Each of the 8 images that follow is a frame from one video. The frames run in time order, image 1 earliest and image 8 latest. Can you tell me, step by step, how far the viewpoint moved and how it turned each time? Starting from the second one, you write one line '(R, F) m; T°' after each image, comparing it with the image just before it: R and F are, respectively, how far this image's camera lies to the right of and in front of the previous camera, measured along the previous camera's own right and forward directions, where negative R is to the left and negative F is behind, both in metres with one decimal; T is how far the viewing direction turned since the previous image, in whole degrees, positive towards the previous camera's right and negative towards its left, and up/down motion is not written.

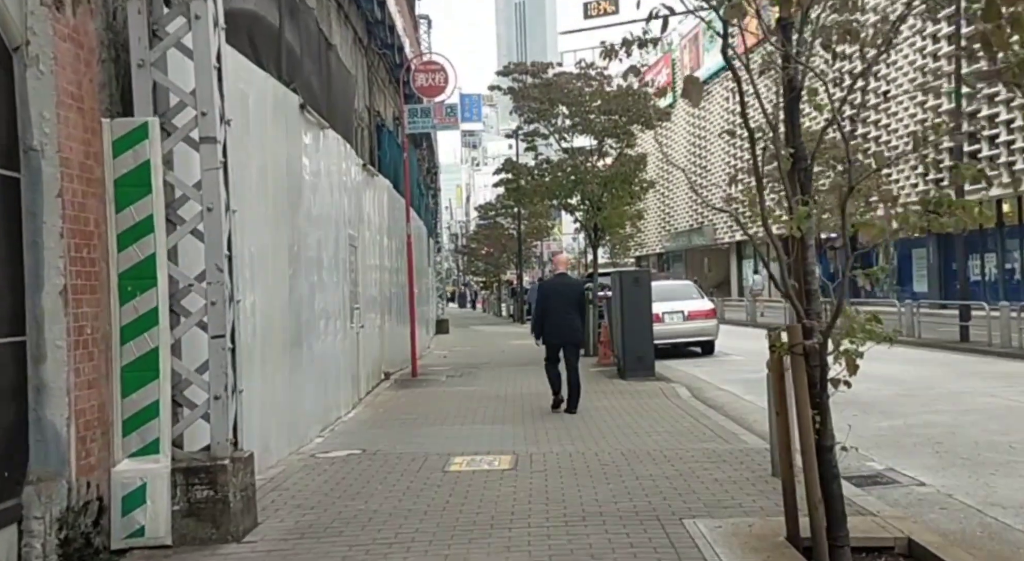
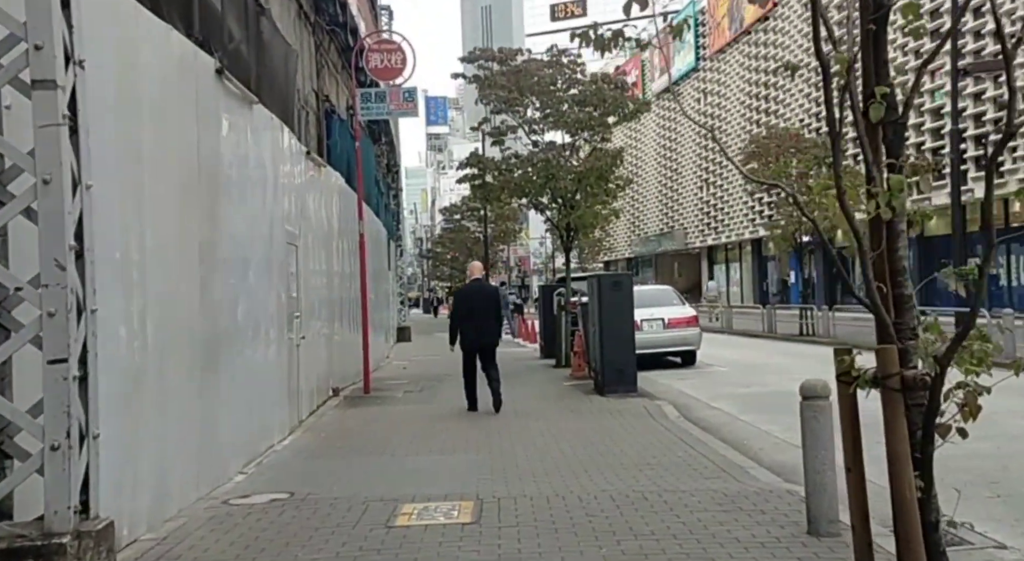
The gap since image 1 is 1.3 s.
(0.0, +1.7) m; +2°
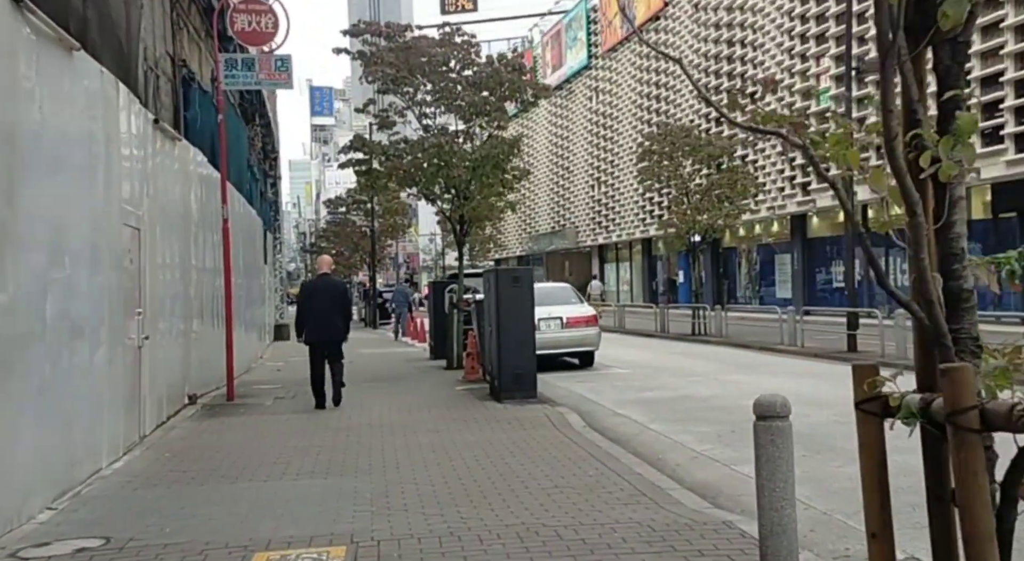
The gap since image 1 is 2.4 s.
(0.0, +1.4) m; +6°
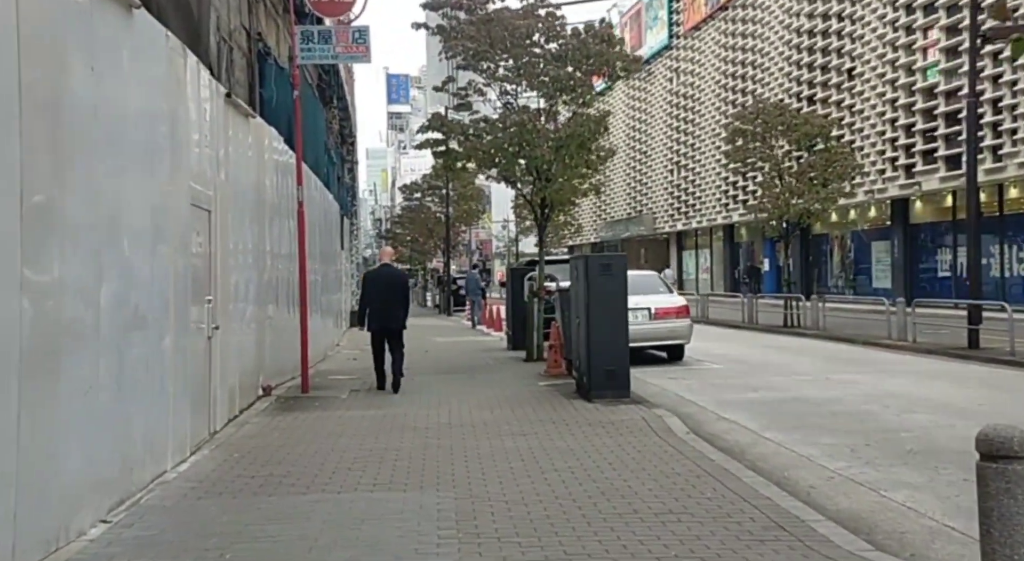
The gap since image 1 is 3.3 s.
(-0.2, +1.0) m; -4°
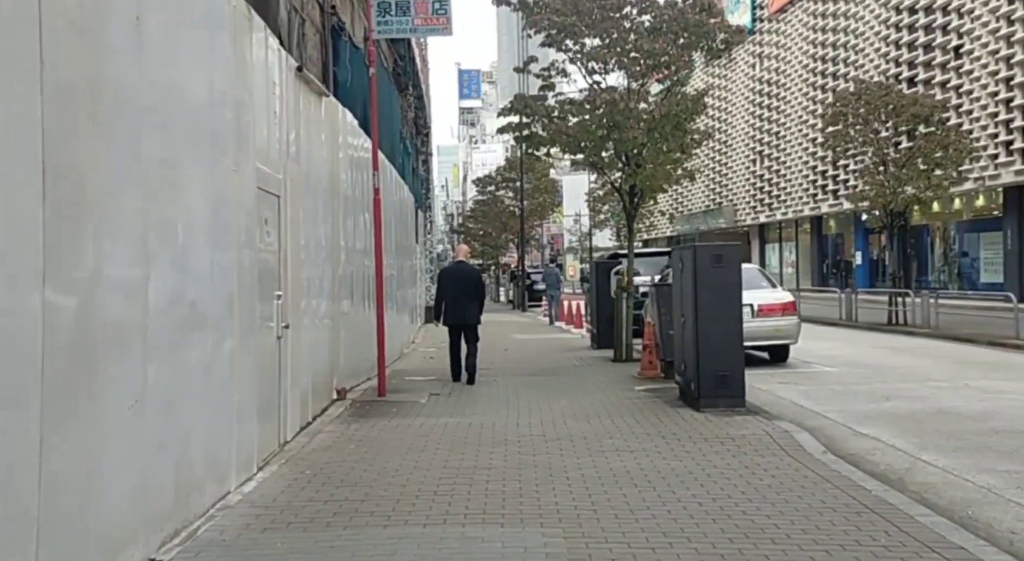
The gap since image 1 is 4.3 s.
(-0.3, +1.2) m; -4°
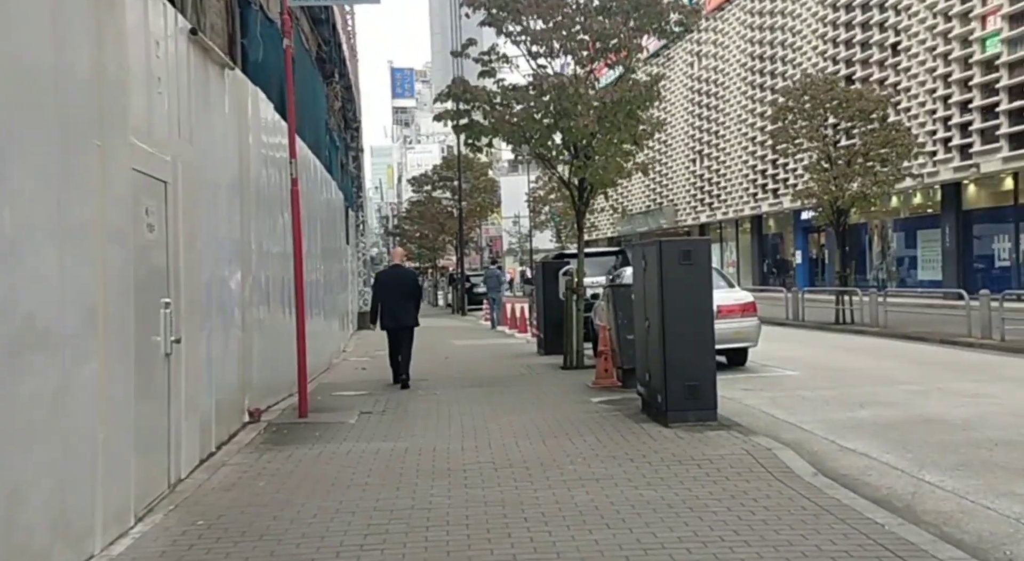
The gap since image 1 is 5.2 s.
(0.0, +1.4) m; +3°
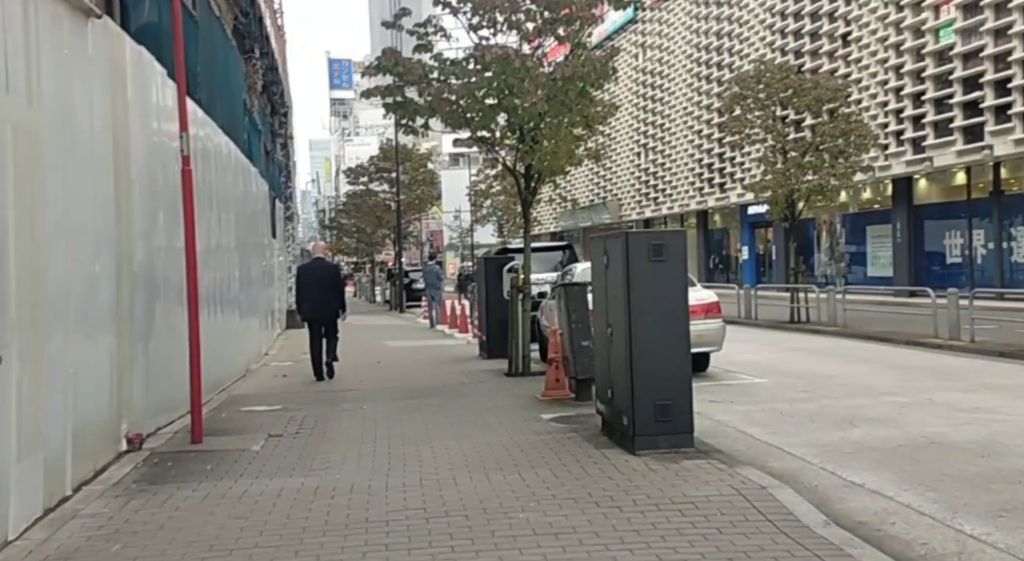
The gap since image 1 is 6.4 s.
(0.0, +1.6) m; +3°
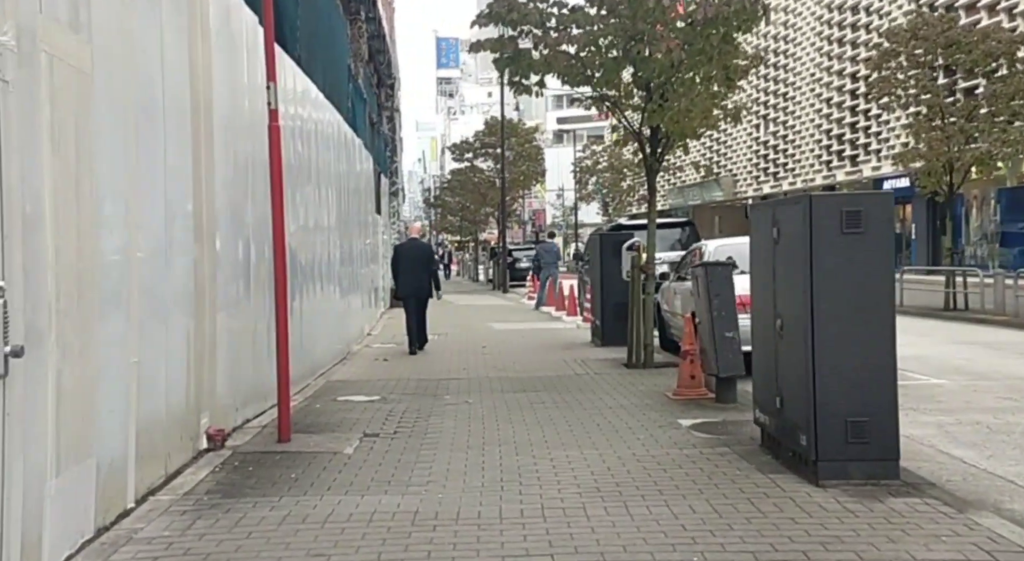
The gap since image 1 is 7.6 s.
(-0.3, +1.7) m; -5°
